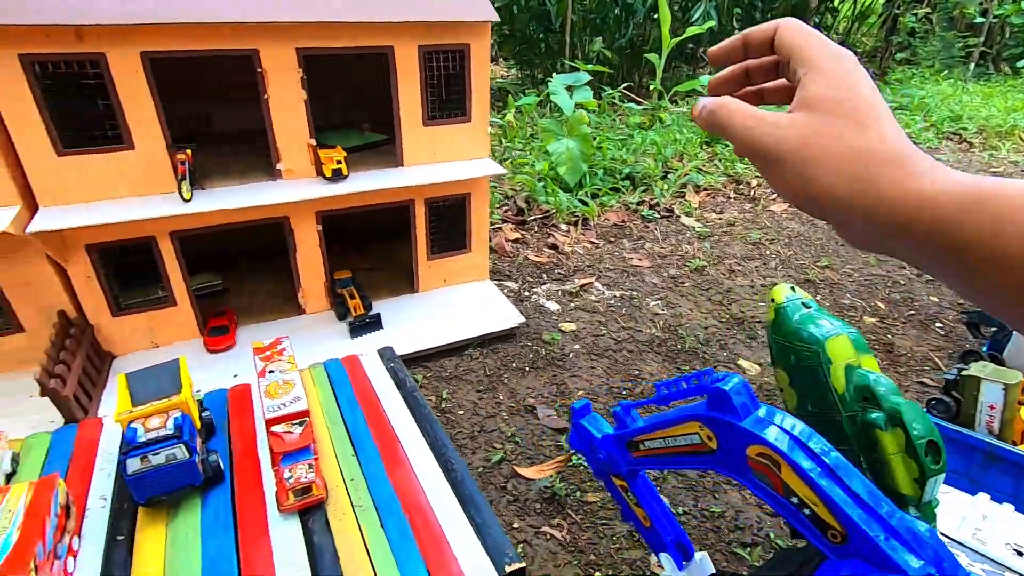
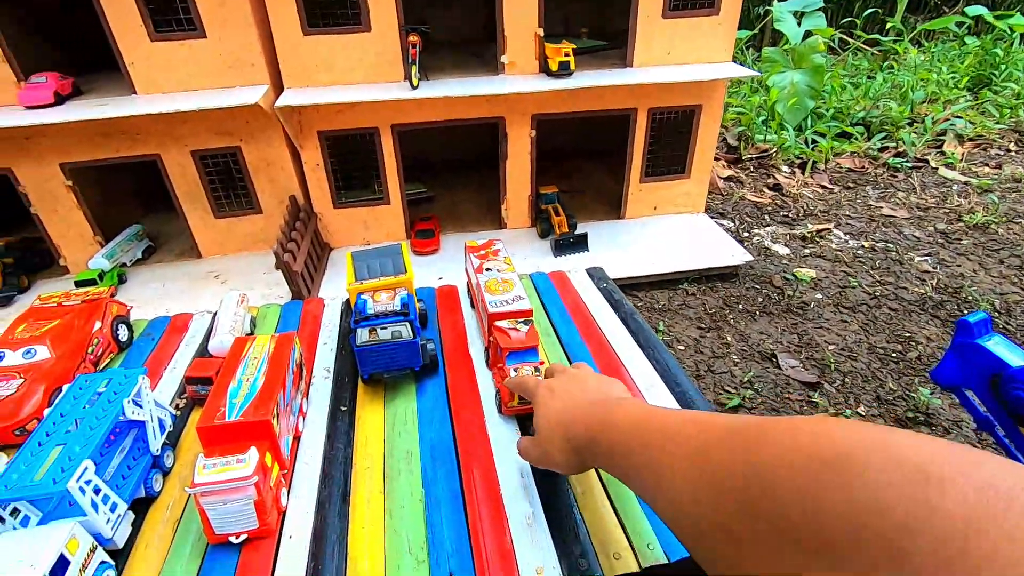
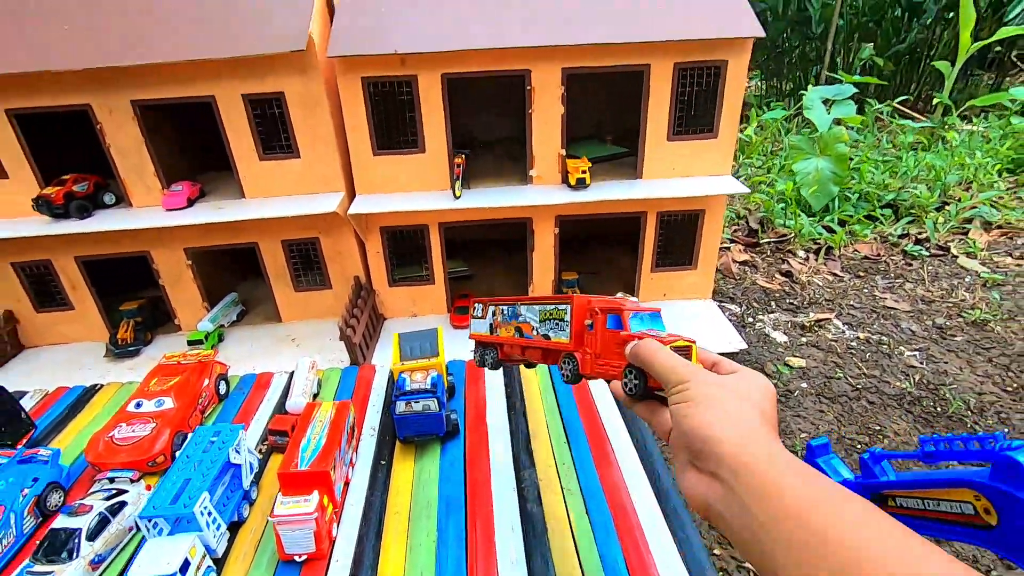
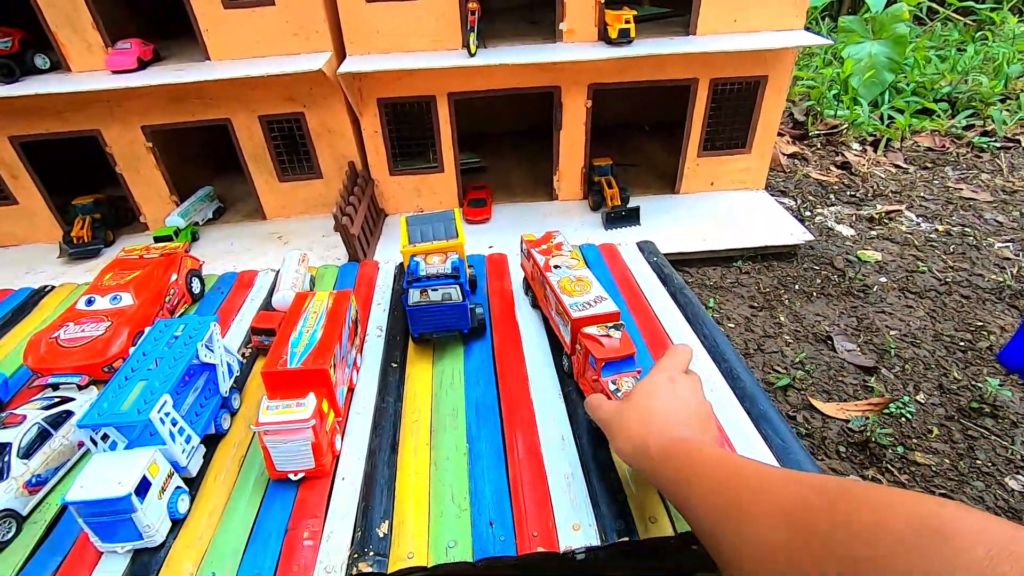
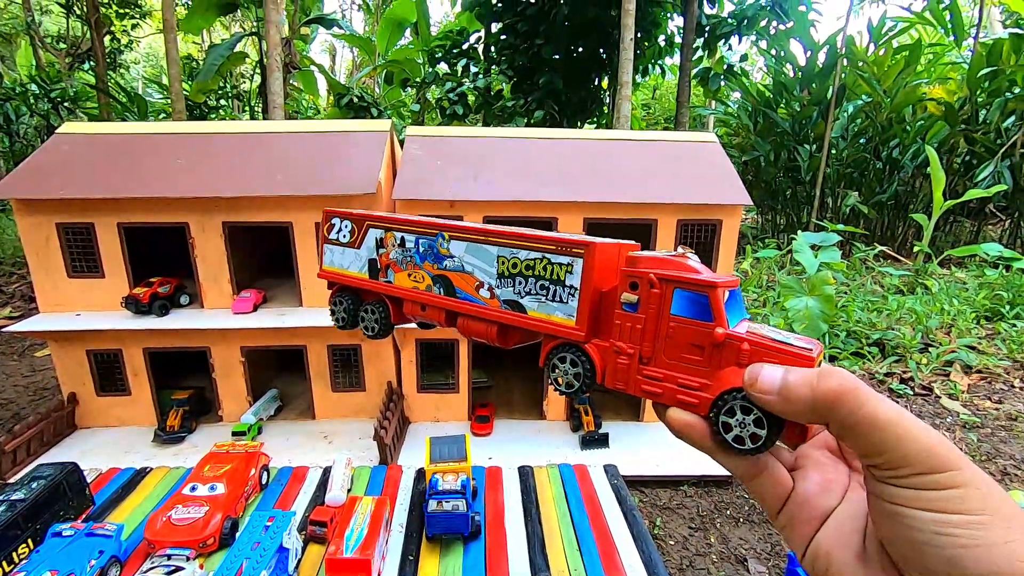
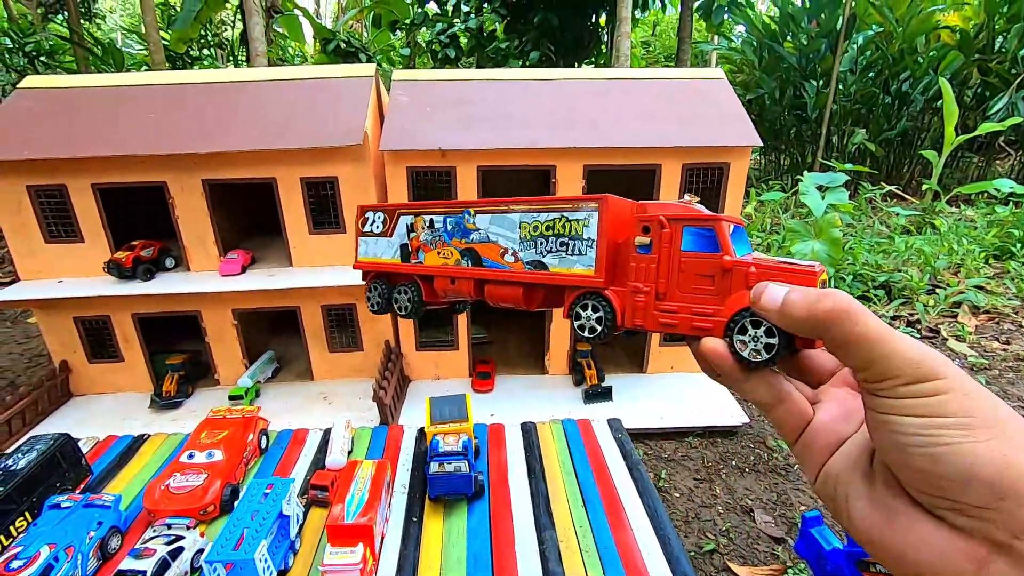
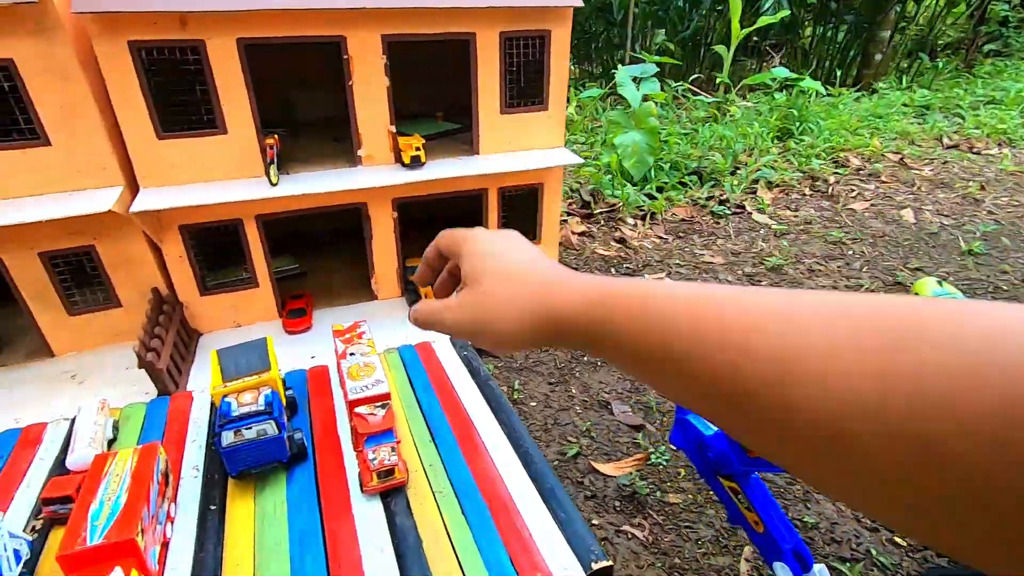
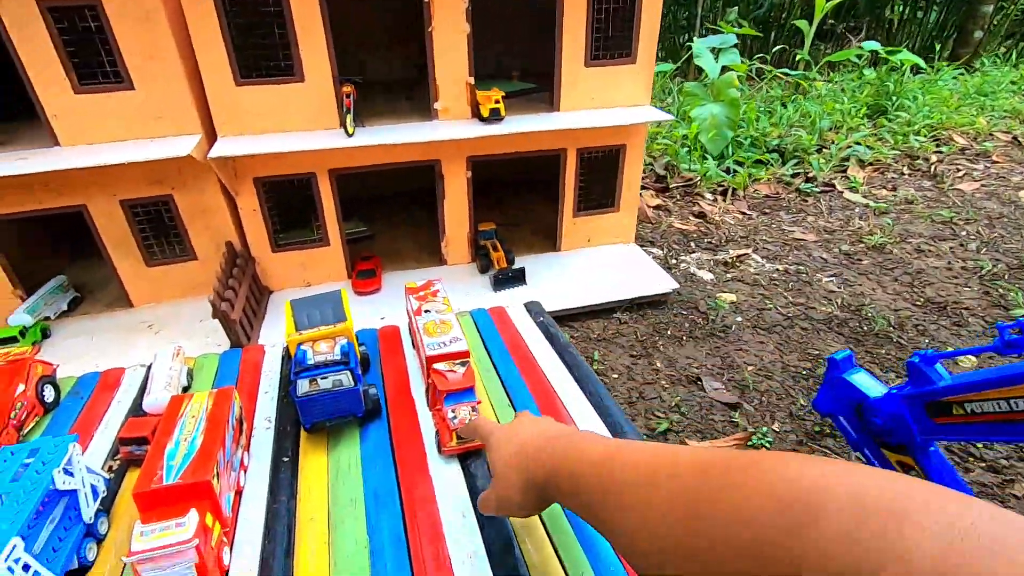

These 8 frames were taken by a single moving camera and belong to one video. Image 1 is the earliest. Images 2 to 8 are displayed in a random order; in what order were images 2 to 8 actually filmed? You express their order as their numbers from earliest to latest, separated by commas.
7, 8, 2, 4, 3, 6, 5
